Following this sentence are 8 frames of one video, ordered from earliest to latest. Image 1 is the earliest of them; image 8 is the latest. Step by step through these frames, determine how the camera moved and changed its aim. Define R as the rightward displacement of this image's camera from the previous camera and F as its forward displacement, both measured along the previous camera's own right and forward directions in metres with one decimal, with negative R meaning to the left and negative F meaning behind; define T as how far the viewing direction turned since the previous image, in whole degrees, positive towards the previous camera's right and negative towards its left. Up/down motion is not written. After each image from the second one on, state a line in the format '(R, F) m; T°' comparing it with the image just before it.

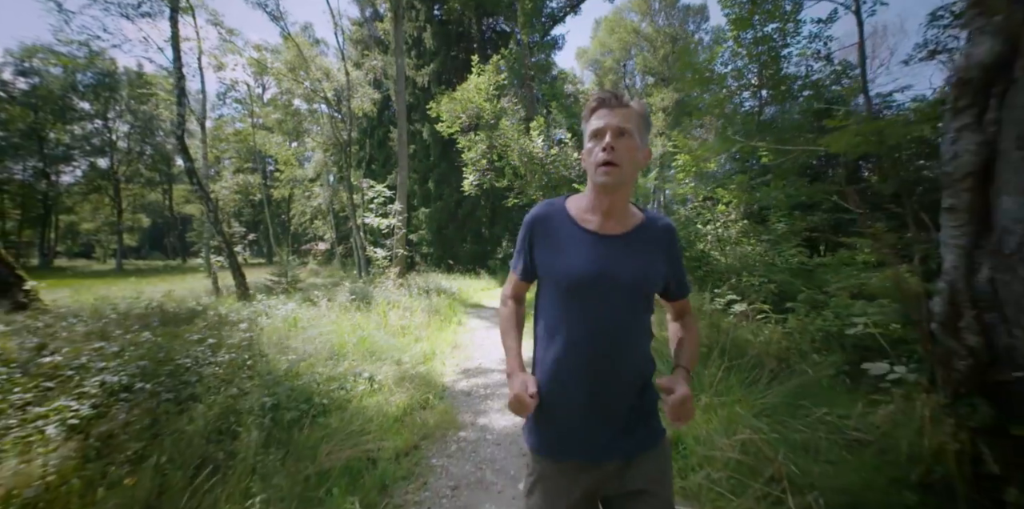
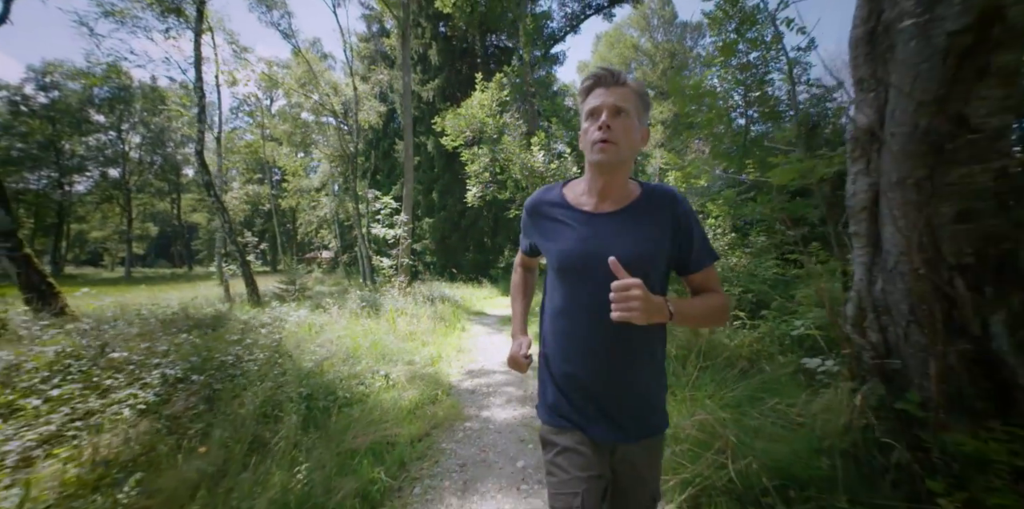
(0.0, -0.5) m; 0°
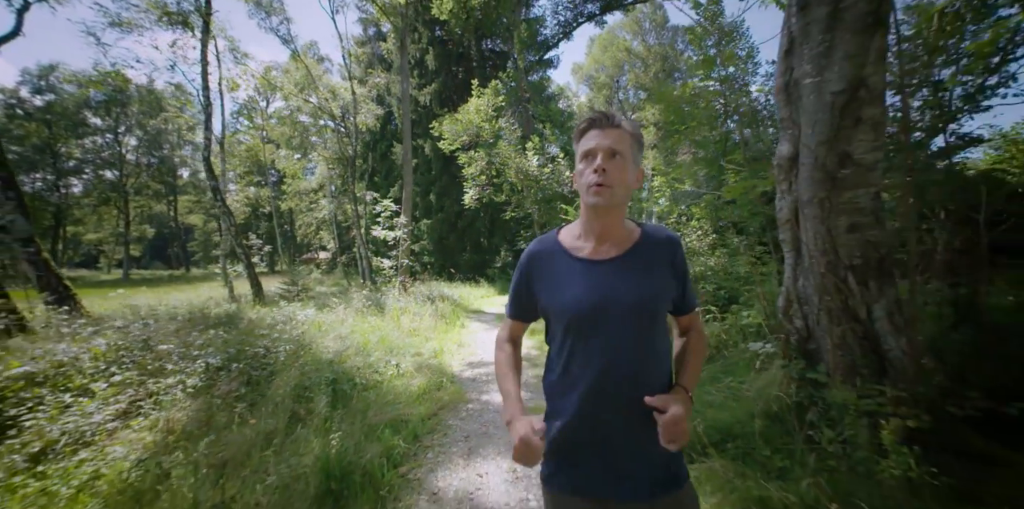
(0.0, -0.6) m; +1°
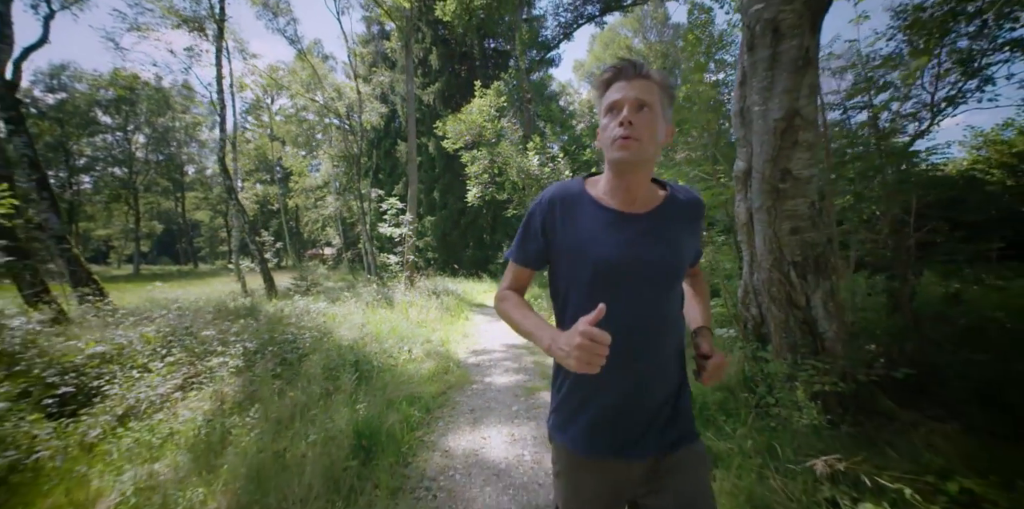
(0.0, -0.6) m; 0°
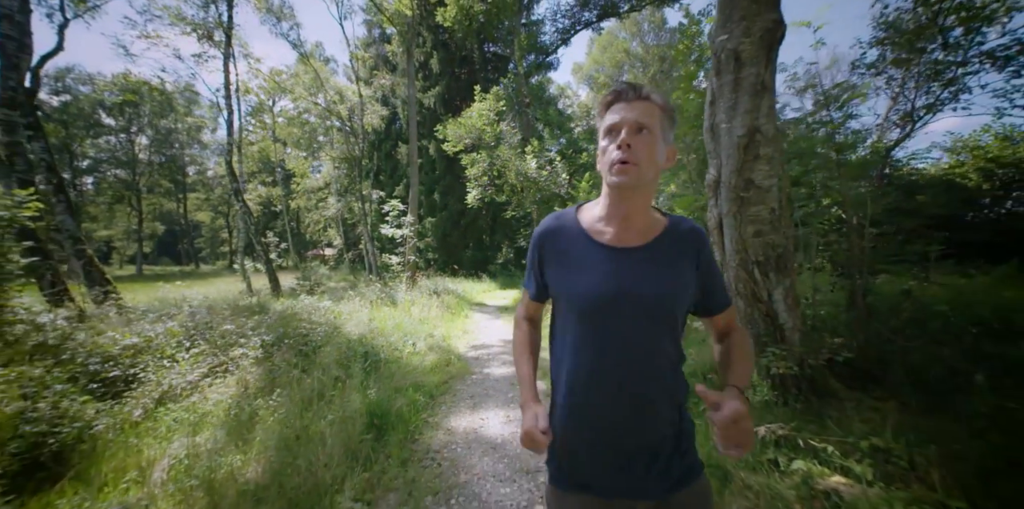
(0.0, -0.4) m; 0°
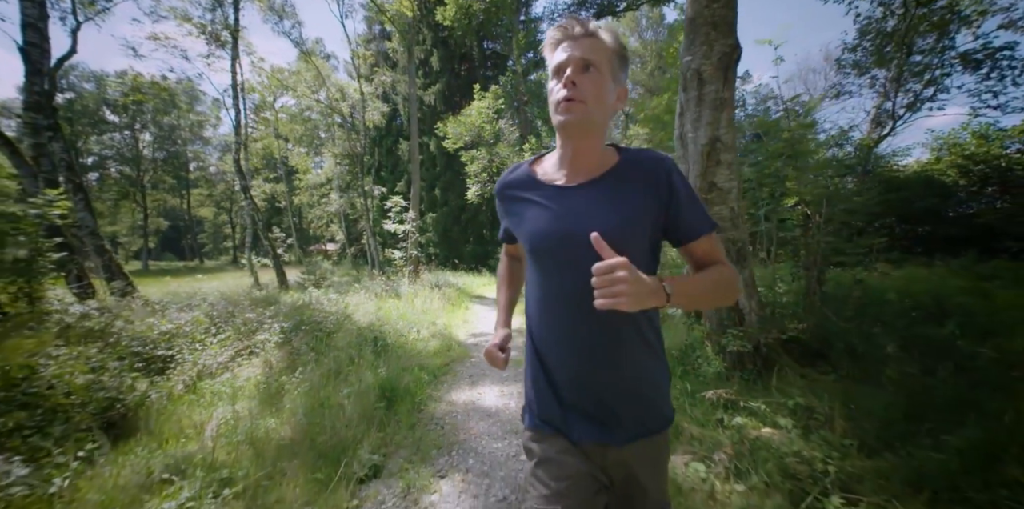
(+0.1, -0.5) m; 0°
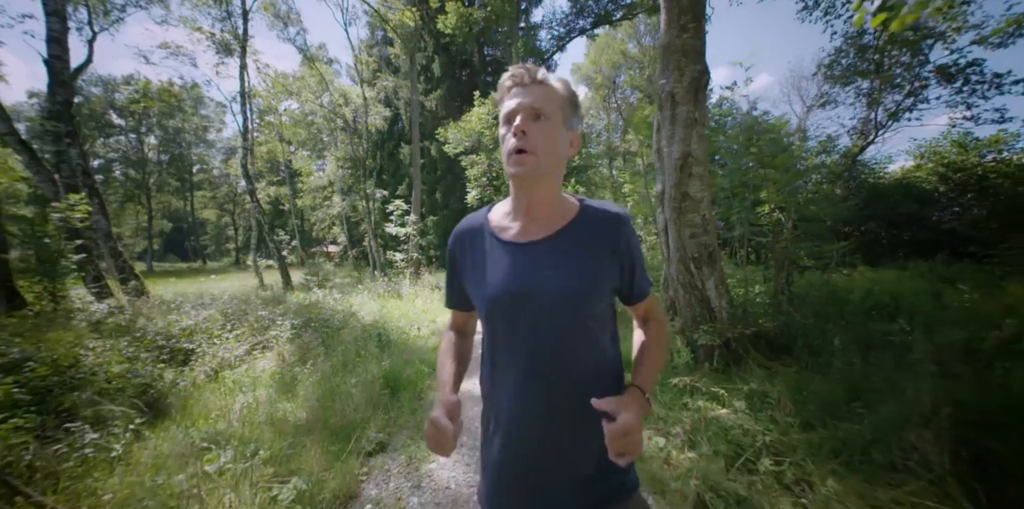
(+0.1, -0.4) m; 0°
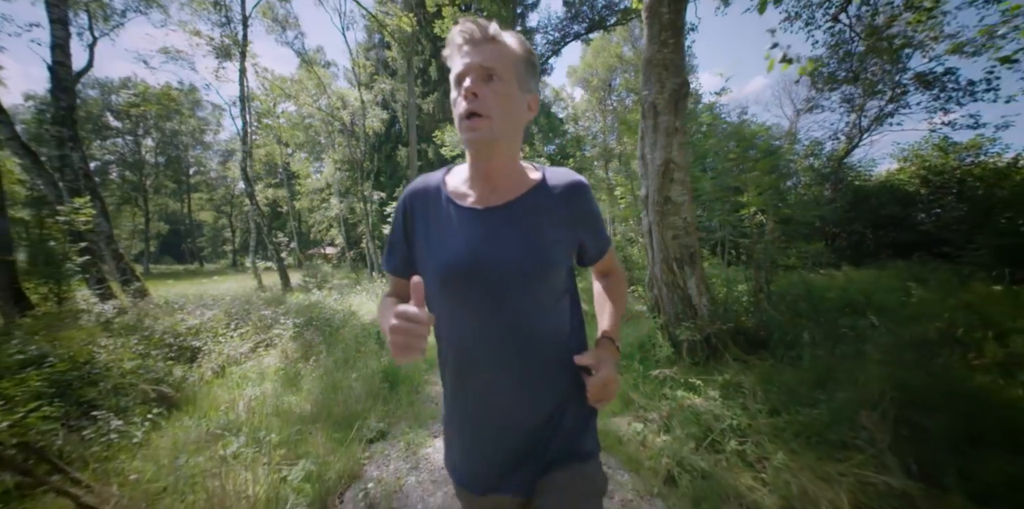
(+0.1, -0.3) m; 0°
